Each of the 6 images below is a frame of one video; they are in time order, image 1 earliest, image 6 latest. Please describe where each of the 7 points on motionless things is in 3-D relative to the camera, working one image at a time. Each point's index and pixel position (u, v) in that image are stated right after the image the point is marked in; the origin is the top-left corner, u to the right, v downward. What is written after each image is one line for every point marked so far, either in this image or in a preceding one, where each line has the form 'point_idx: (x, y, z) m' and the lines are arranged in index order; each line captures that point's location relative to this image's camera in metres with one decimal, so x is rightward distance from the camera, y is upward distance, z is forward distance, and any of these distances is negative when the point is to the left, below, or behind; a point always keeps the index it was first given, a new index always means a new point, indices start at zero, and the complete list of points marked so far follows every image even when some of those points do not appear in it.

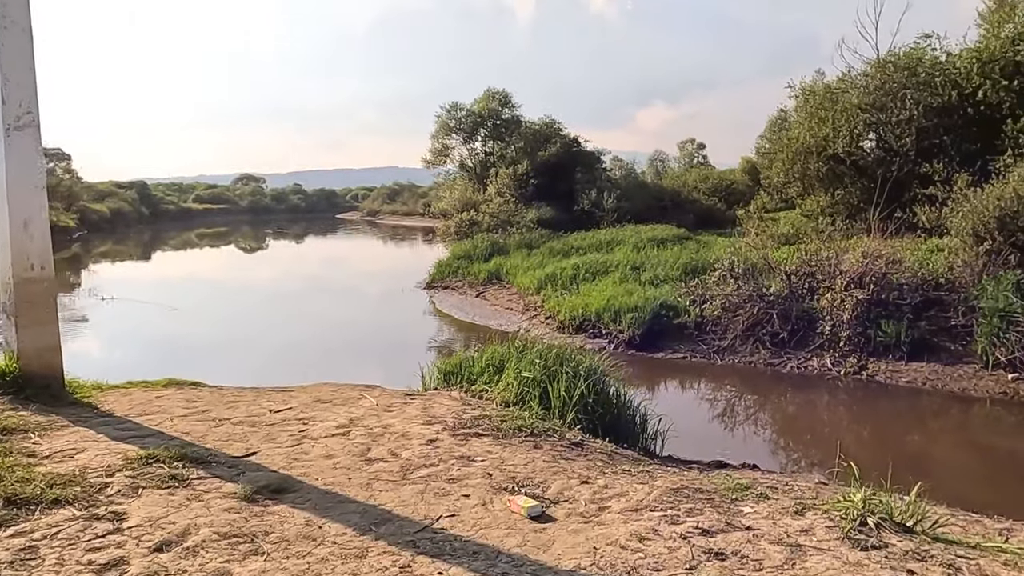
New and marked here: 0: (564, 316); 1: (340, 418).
0: (+1.0, -0.5, +14.2) m
1: (-1.3, -1.0, +6.0) m
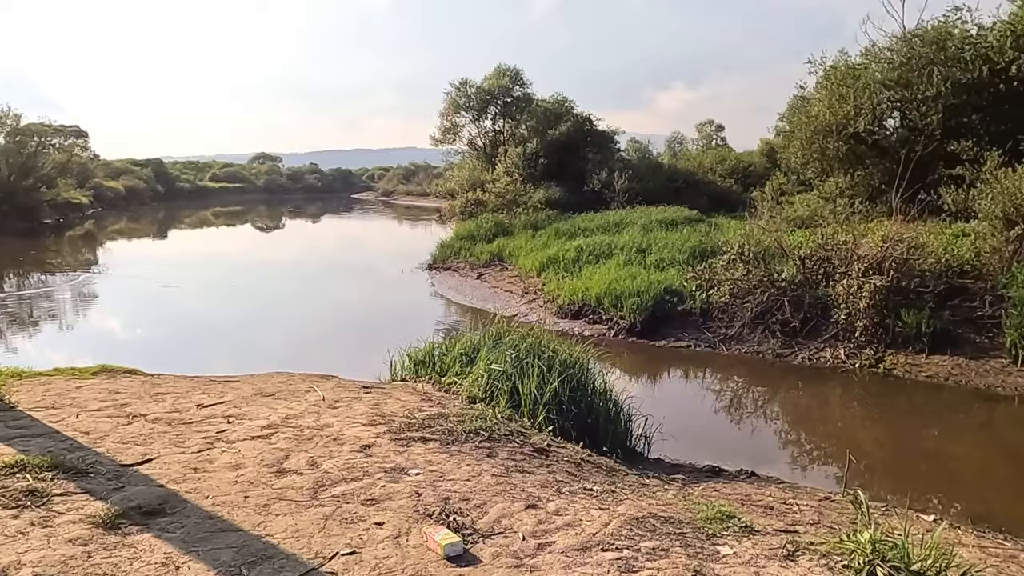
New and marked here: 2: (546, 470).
0: (+0.9, -0.2, +13.4) m
1: (-1.6, -0.9, +5.2) m
2: (+0.2, -1.1, +4.4) m
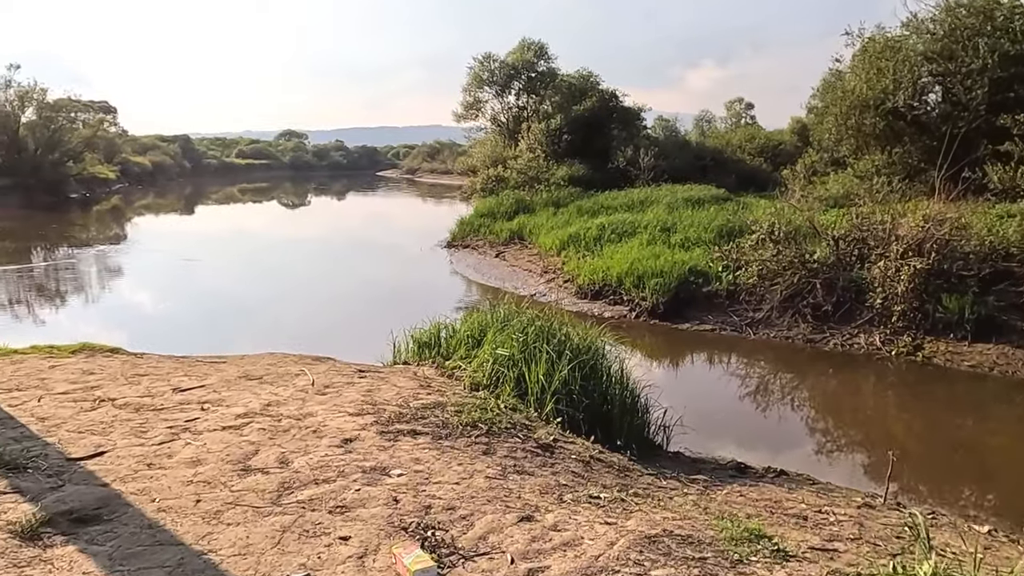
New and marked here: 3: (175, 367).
0: (+1.2, +0.1, +12.9) m
1: (-1.6, -0.7, +4.8) m
2: (+0.2, -0.9, +3.9) m
3: (-2.5, -0.6, +5.7) m
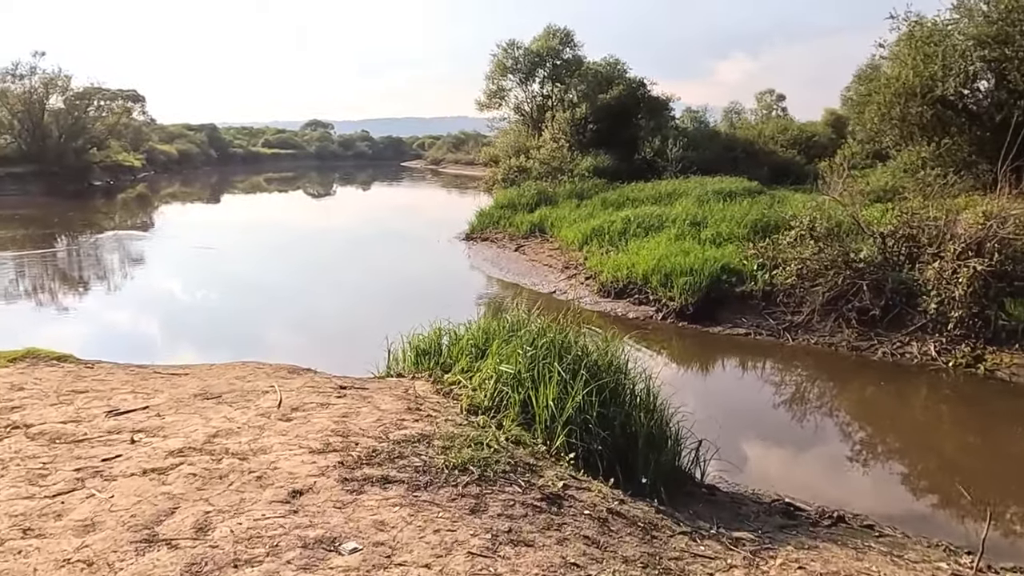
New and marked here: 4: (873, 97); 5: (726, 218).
0: (+1.4, +0.2, +11.9) m
1: (-1.6, -0.7, +3.9) m
2: (+0.2, -1.0, +3.0) m
3: (-2.5, -0.6, +4.9) m
4: (+7.2, +3.8, +15.1) m
5: (+4.0, +1.3, +14.3) m
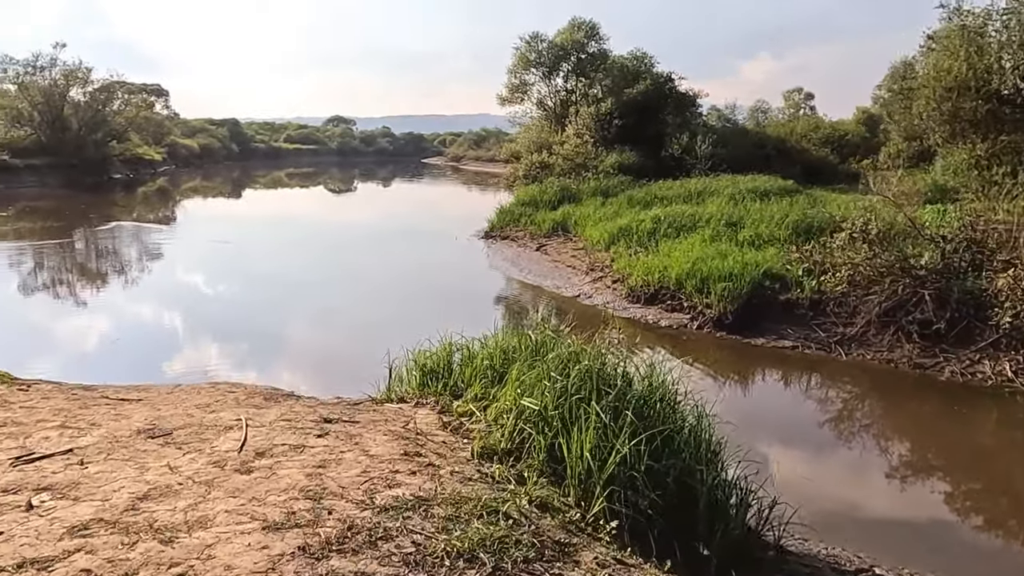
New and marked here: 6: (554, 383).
0: (+1.7, +0.1, +10.9) m
1: (-1.5, -0.8, +3.0) m
2: (+0.2, -1.1, +2.1) m
3: (-2.3, -0.6, +4.0) m
4: (+7.6, +3.7, +14.0) m
5: (+4.3, +1.2, +13.2) m
6: (+0.2, -0.5, +3.9) m
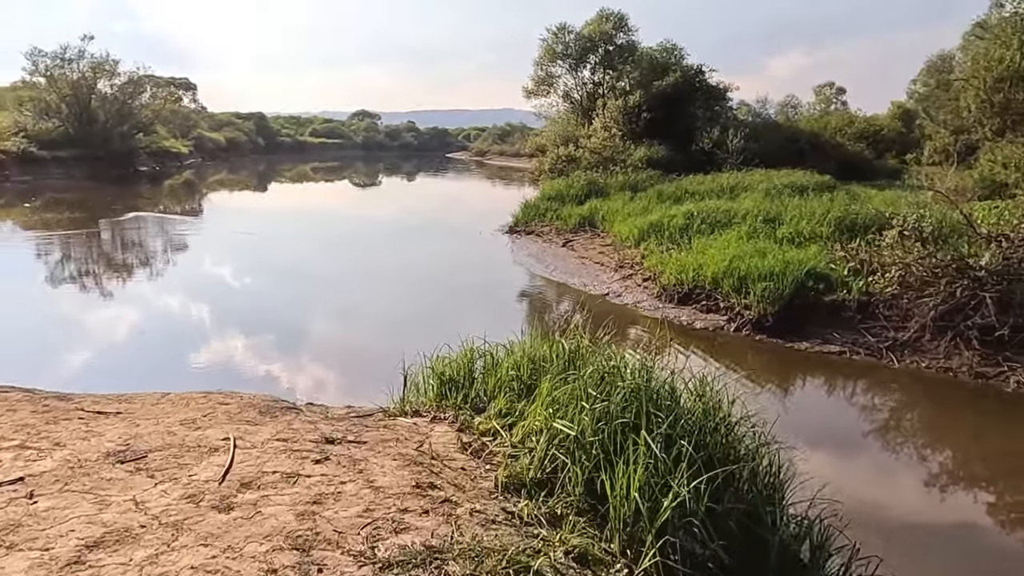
0: (+2.1, +0.1, +10.3) m
1: (-1.4, -0.8, +2.5) m
2: (+0.3, -1.1, +1.5) m
3: (-2.2, -0.6, +3.5) m
4: (+8.1, +3.6, +13.1) m
5: (+4.8, +1.2, +12.5) m
6: (+0.3, -0.5, +3.3) m
